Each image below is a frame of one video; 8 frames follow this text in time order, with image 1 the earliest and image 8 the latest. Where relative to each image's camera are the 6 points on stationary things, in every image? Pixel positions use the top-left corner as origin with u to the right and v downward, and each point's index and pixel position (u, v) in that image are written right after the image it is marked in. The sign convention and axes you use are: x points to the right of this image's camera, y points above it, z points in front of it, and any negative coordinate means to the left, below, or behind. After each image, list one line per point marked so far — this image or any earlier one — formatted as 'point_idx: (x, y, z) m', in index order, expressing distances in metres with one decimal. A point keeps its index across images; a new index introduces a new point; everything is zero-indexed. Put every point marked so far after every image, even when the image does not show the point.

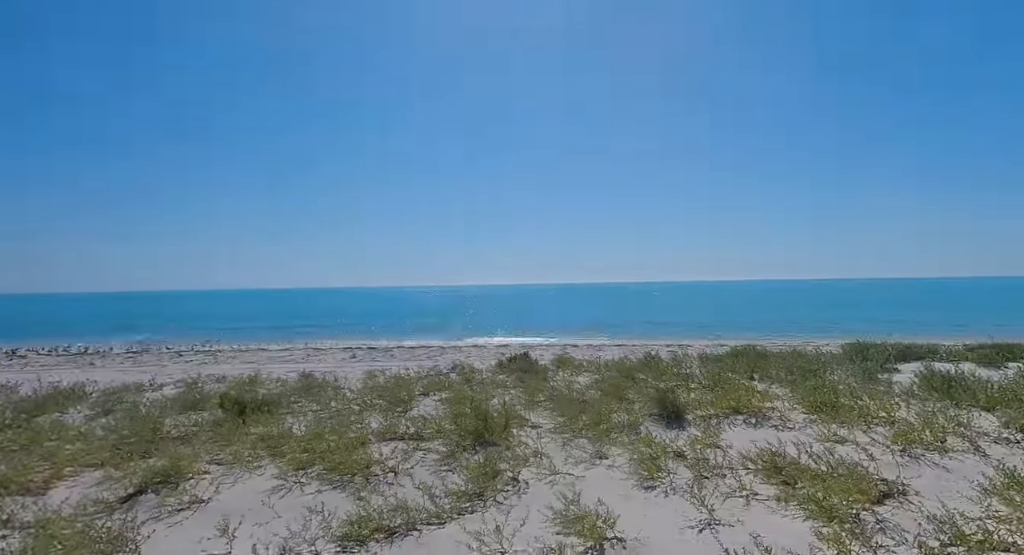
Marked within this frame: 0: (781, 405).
0: (+4.0, -1.9, +8.1) m
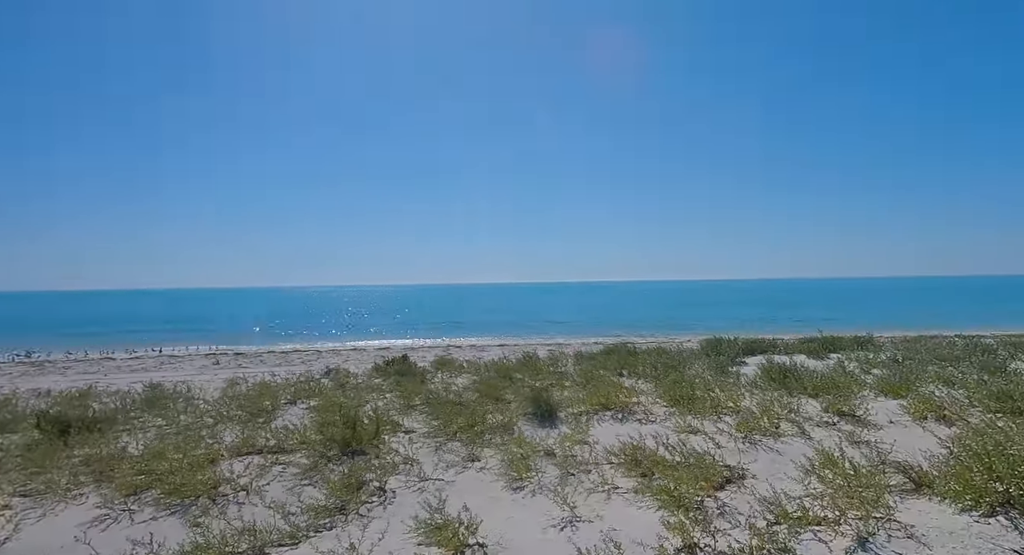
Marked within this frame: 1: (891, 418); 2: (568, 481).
0: (+2.1, -2.0, +8.6) m
1: (+5.0, -1.9, +7.2) m
2: (+0.5, -1.9, +5.0) m
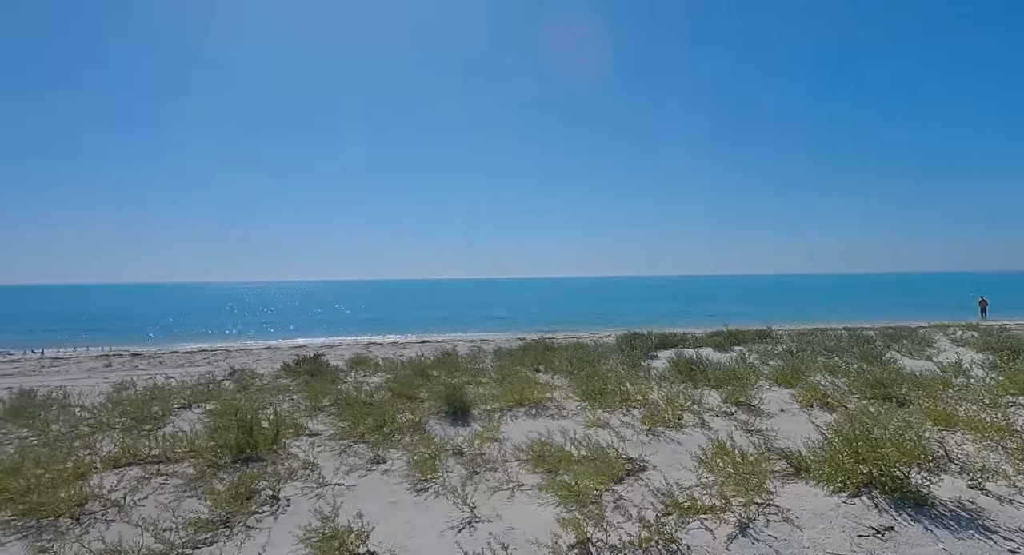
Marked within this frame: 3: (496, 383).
0: (+0.7, -1.9, +8.7) m
1: (+3.8, -1.8, +7.7) m
2: (-0.4, -1.8, +4.9) m
3: (-0.3, -1.8, +9.2) m
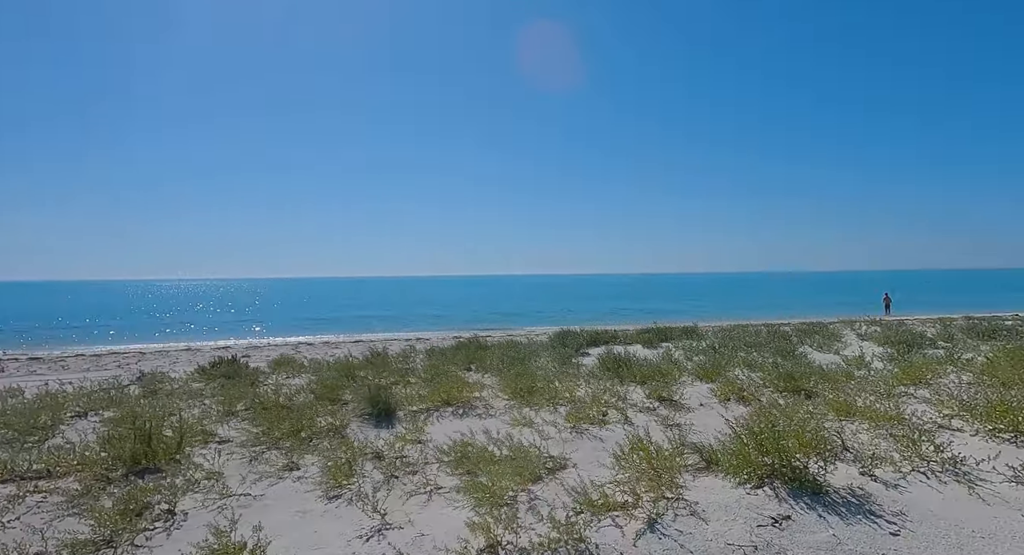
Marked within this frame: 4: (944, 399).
0: (-0.4, -1.9, +8.6) m
1: (+2.8, -1.8, +7.9) m
2: (-1.1, -1.8, +4.8) m
3: (-1.5, -1.8, +9.0) m
4: (+5.6, -1.6, +7.0) m
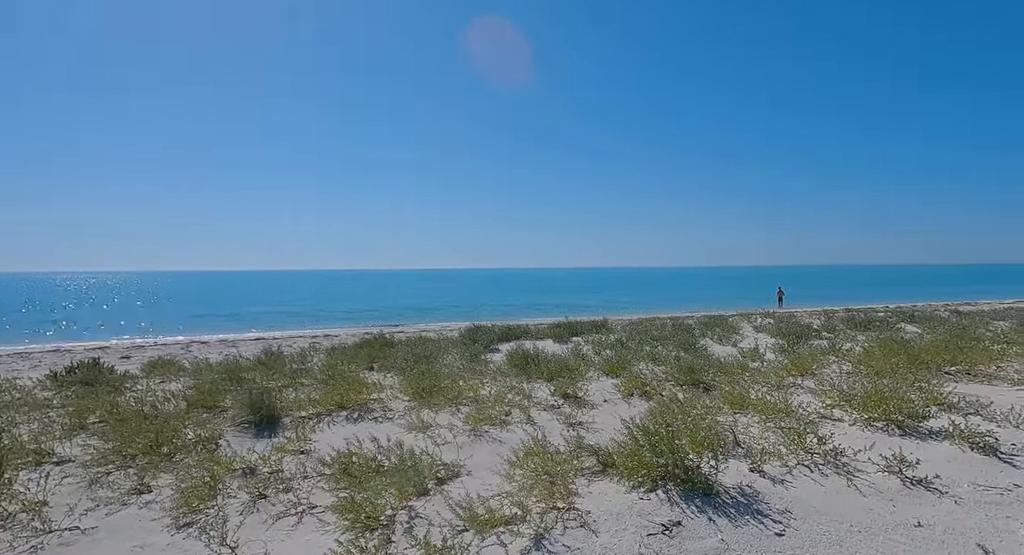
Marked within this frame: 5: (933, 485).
0: (-1.9, -1.8, +8.1) m
1: (+1.4, -1.8, +7.9) m
2: (-2.0, -1.8, +4.2) m
3: (-3.0, -1.7, +8.4) m
4: (+4.3, -1.5, +7.4) m
5: (+3.3, -1.6, +4.3) m
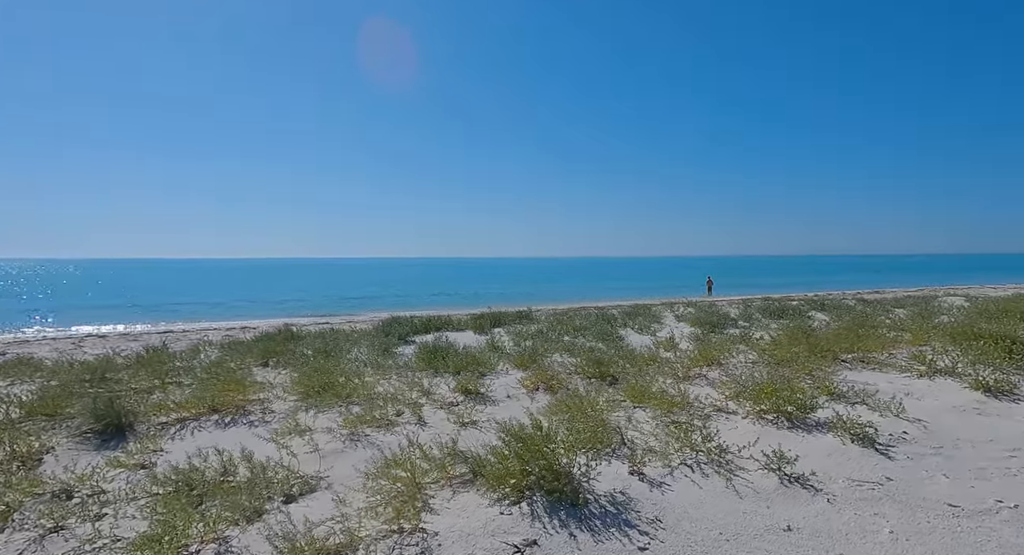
0: (-3.3, -1.6, +7.4) m
1: (-0.1, -1.6, +7.5) m
2: (-3.0, -1.7, +3.5) m
3: (-4.4, -1.5, +7.6) m
4: (+2.9, -1.4, +7.3) m
5: (+2.3, -1.6, +4.1) m
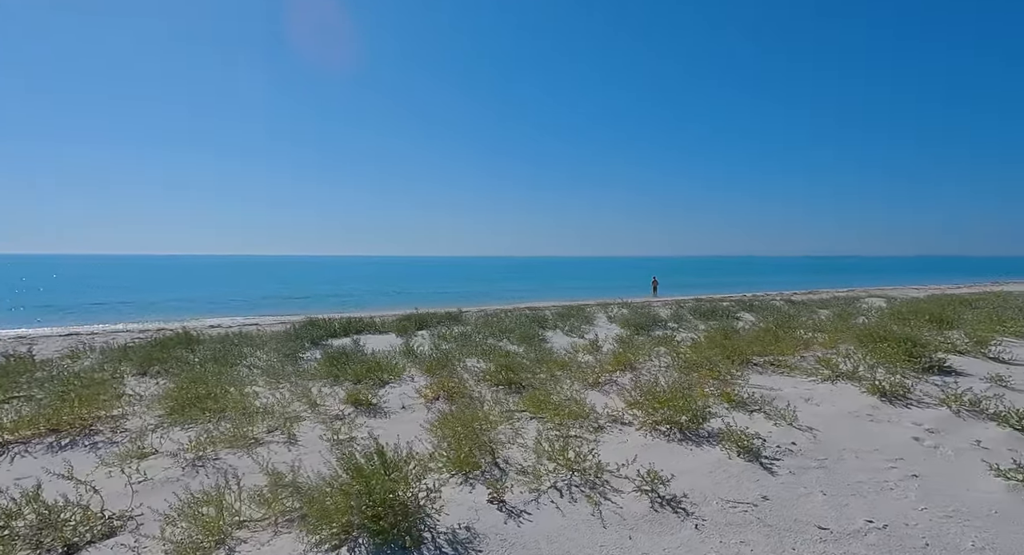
0: (-4.7, -1.6, +6.6) m
1: (-1.4, -1.6, +7.0) m
2: (-4.0, -1.7, +2.7) m
3: (-5.8, -1.5, +6.7) m
4: (+1.6, -1.4, +7.0) m
5: (+1.2, -1.6, +3.8) m
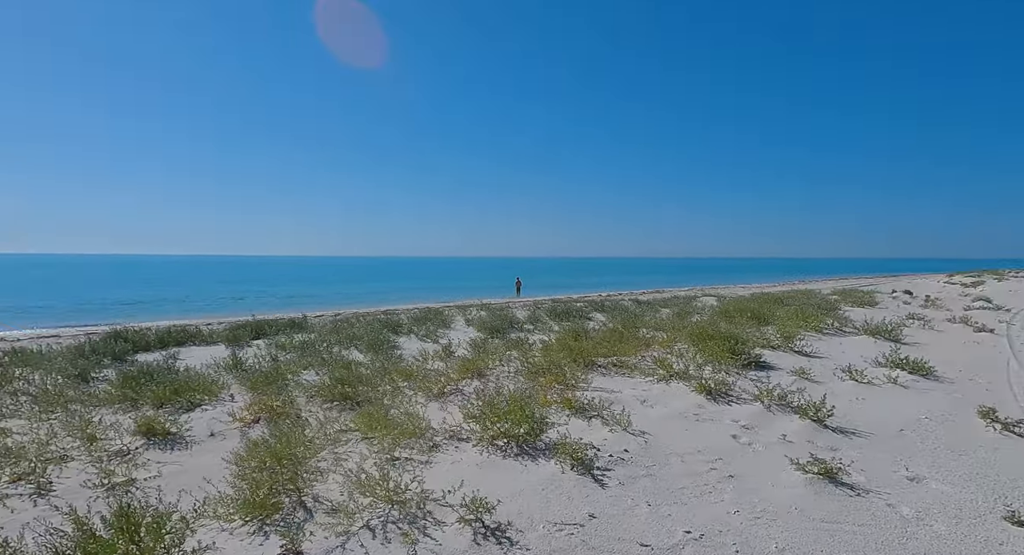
0: (-6.4, -1.7, +4.8) m
1: (-3.3, -1.7, +6.0) m
2: (-4.9, -1.8, +1.2) m
3: (-7.5, -1.6, +4.6) m
4: (-0.4, -1.5, +6.7) m
5: (0.0, -1.7, +3.5) m
